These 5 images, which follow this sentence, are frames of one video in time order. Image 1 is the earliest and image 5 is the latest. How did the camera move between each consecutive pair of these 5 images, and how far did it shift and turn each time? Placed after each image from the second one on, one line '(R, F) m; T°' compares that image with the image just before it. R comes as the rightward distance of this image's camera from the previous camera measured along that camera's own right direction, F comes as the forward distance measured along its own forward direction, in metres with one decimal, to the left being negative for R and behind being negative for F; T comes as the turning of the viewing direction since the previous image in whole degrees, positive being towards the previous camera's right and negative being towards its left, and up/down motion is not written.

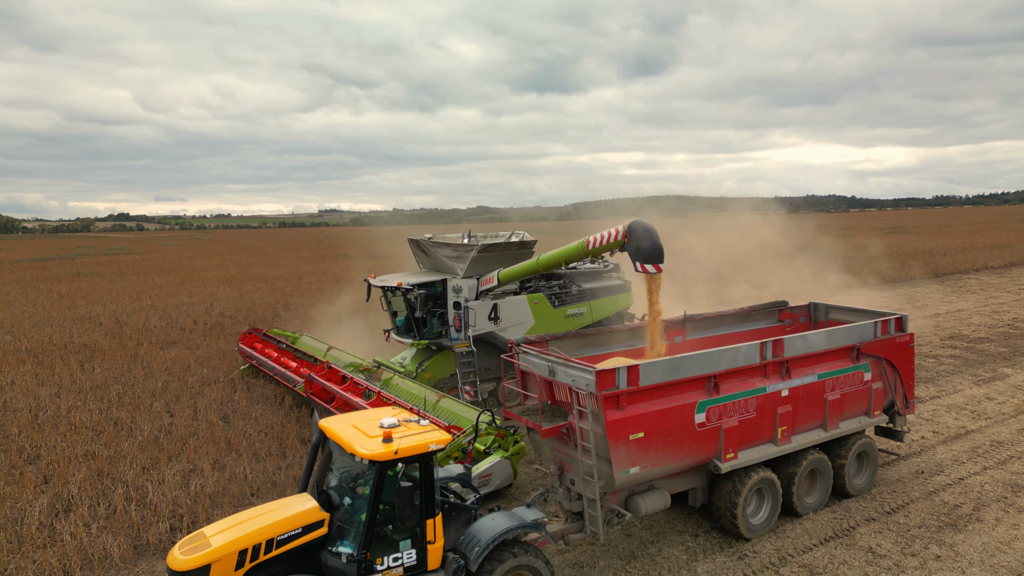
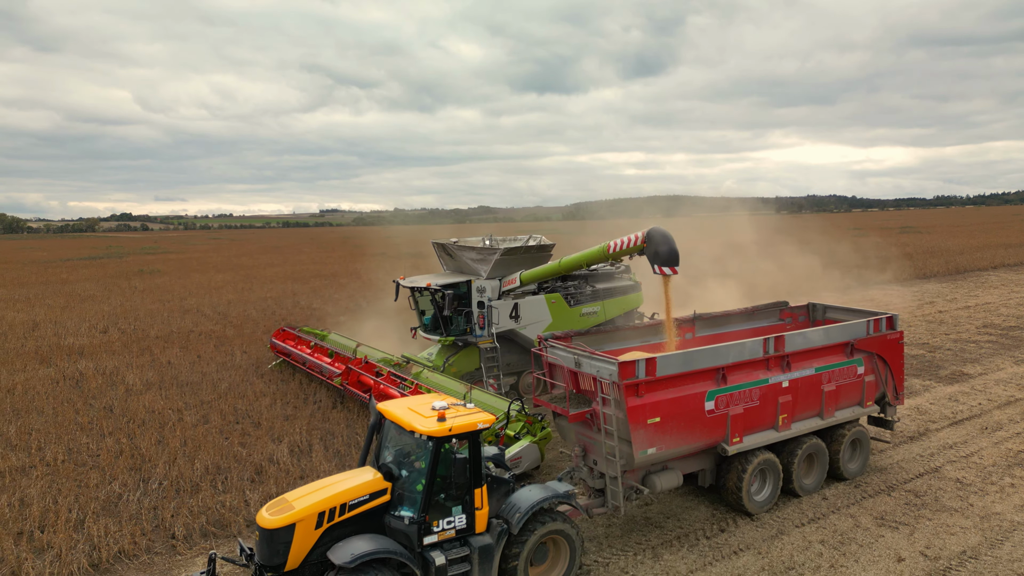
(-0.4, -0.8) m; 0°
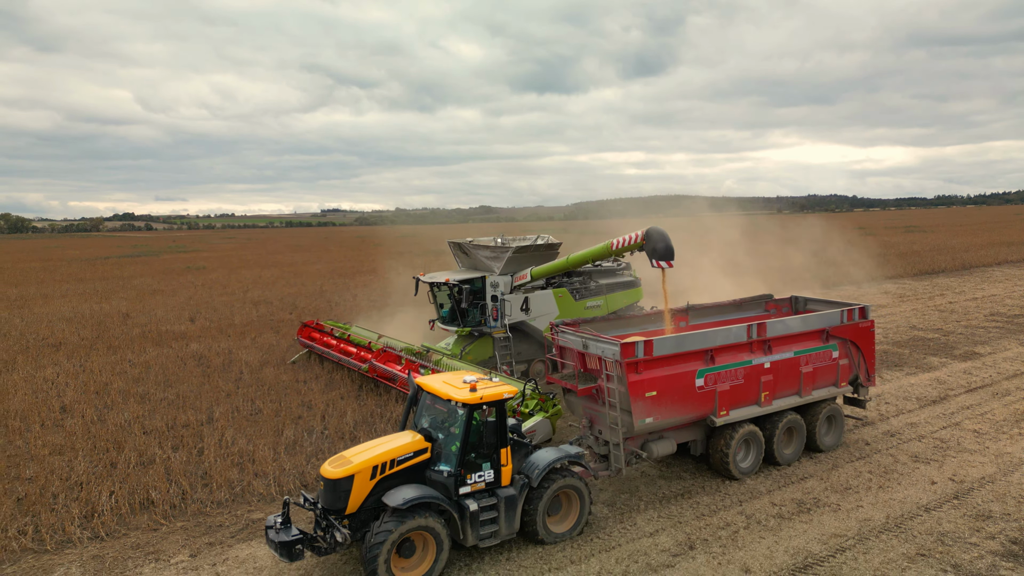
(-0.2, -1.2) m; 0°
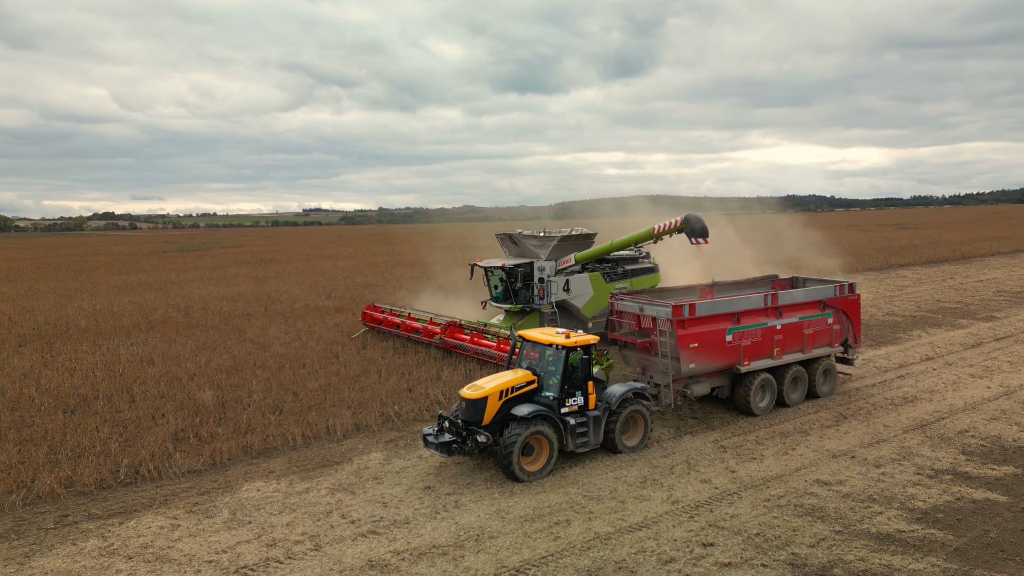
(-1.7, -2.1) m; +2°
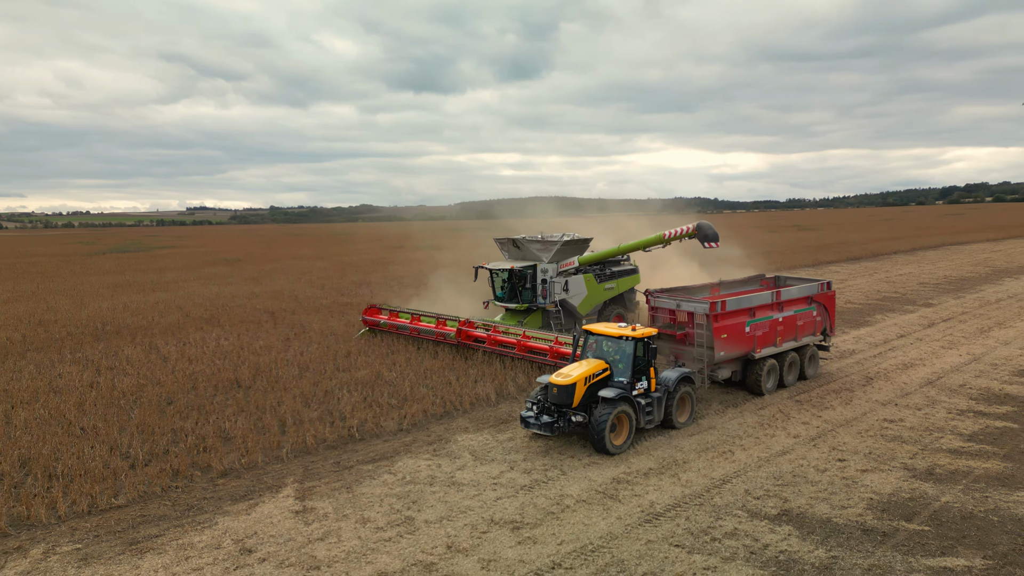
(-2.6, -1.0) m; +9°
